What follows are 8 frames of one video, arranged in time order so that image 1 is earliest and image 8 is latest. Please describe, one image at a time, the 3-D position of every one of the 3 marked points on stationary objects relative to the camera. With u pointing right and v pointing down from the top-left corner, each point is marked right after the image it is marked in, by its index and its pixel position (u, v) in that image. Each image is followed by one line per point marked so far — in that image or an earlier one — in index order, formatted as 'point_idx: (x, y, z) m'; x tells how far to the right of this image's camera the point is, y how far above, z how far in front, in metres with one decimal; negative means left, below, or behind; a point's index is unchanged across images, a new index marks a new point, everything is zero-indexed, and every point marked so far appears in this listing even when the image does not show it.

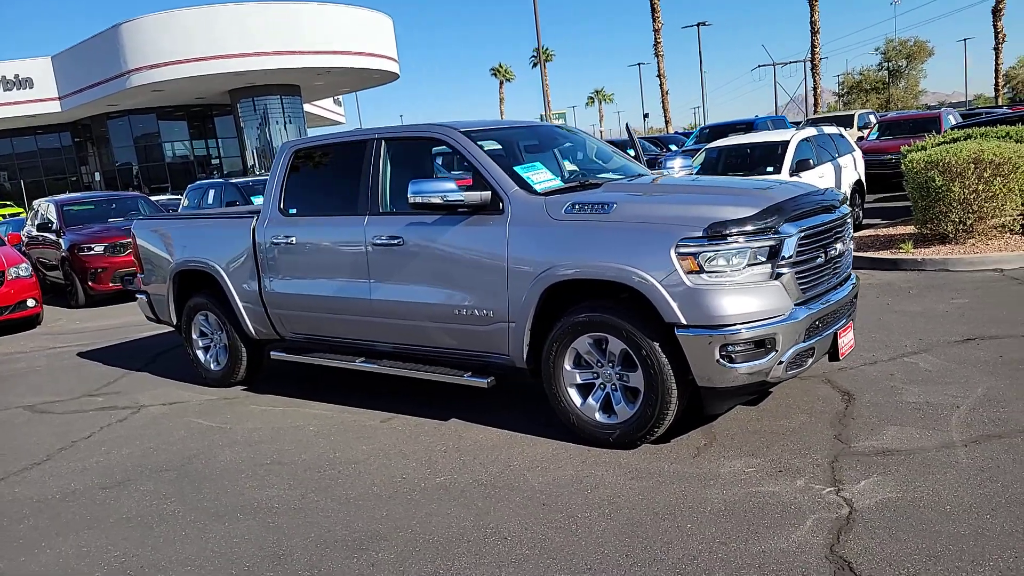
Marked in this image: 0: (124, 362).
0: (-4.5, -0.9, +8.6) m
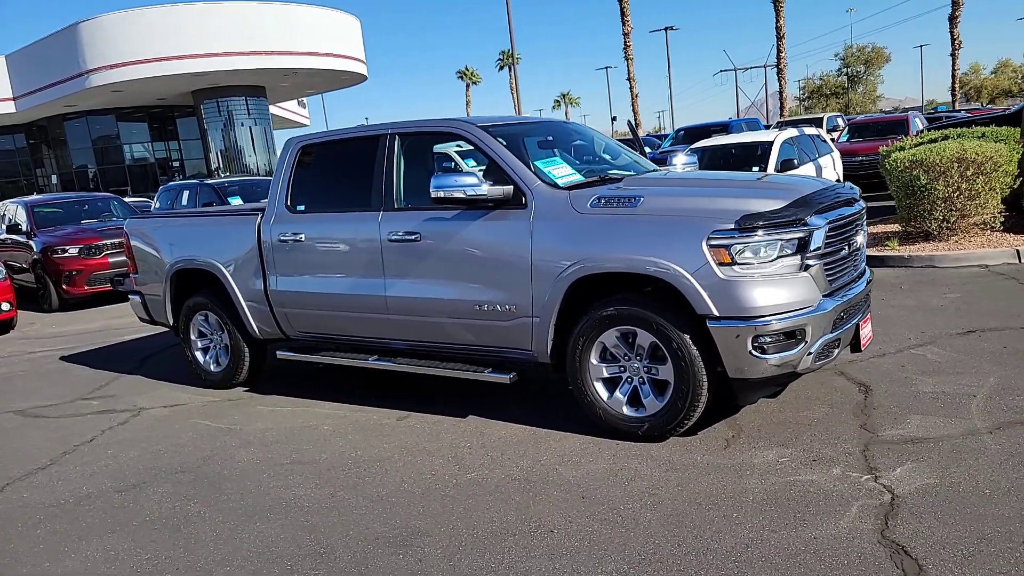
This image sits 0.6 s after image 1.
0: (-4.5, -0.9, +8.4) m
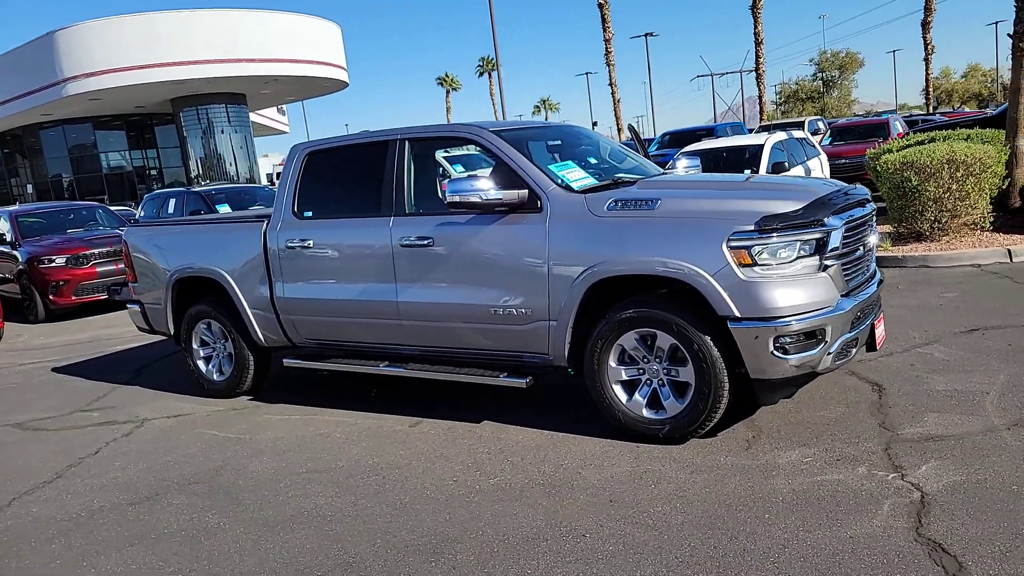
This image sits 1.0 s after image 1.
0: (-4.5, -1.0, +8.2) m
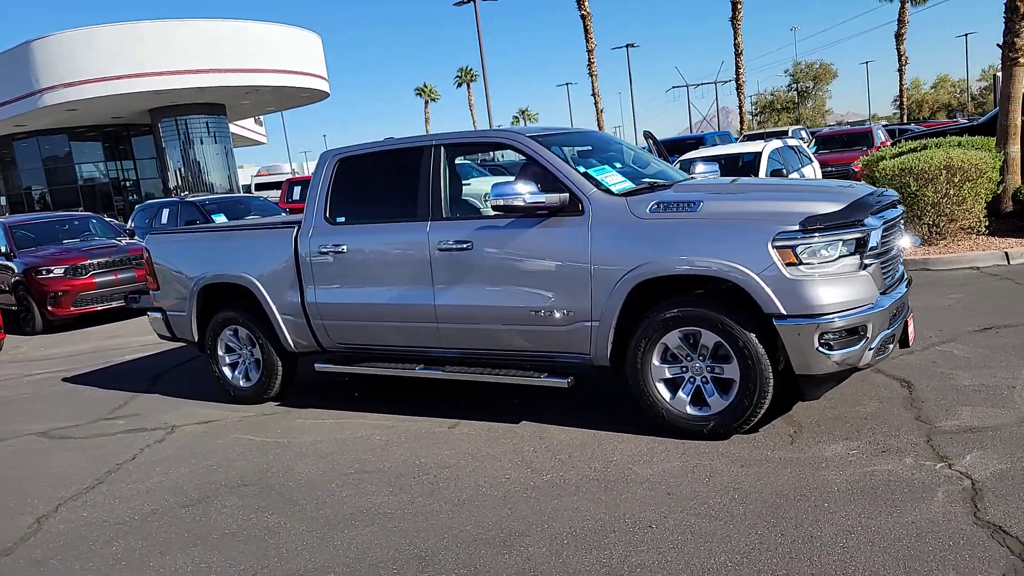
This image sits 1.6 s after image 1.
0: (-4.3, -1.1, +8.2) m
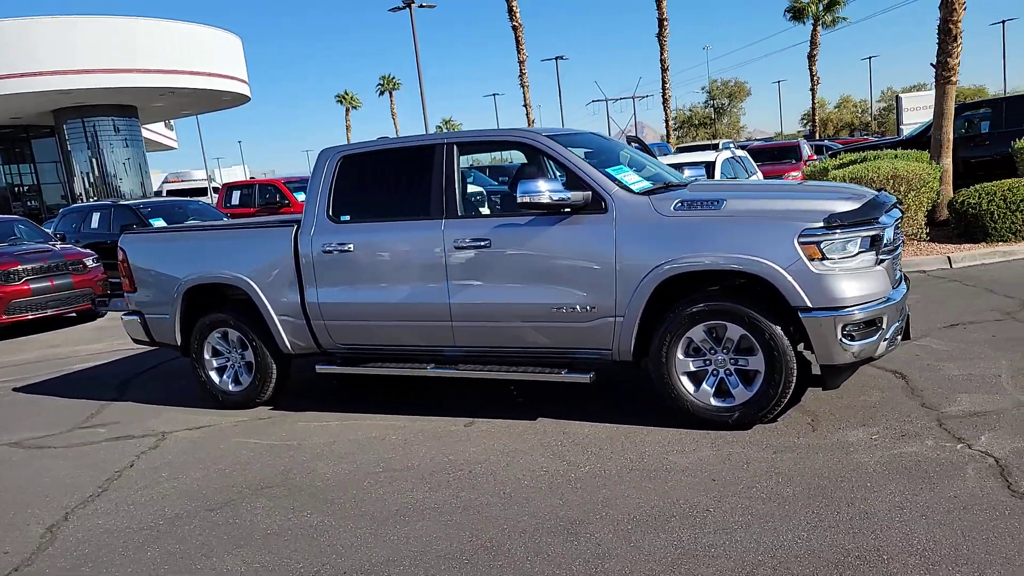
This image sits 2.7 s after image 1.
0: (-4.5, -1.1, +7.8) m
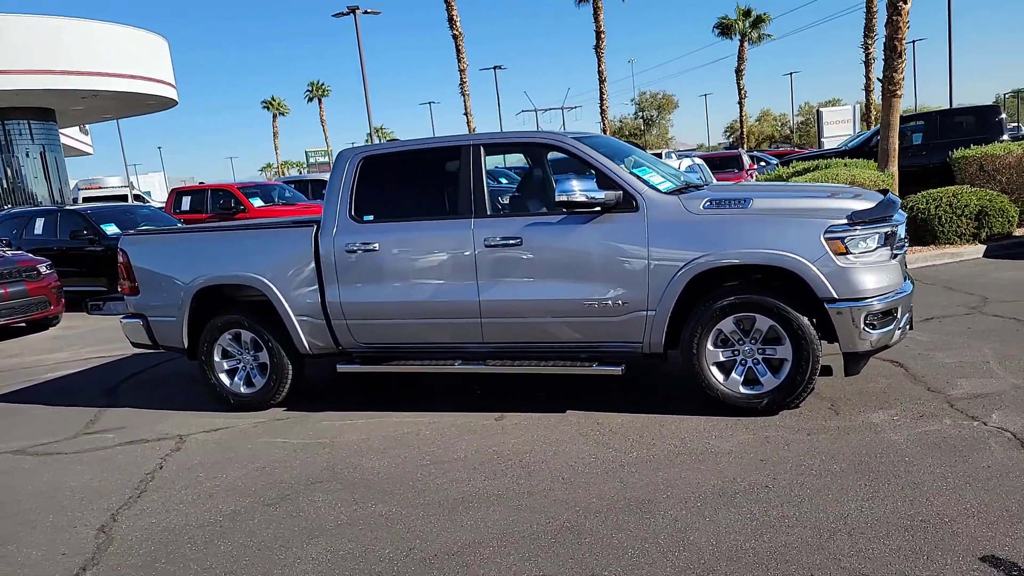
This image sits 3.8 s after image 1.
0: (-4.5, -1.1, +7.5) m
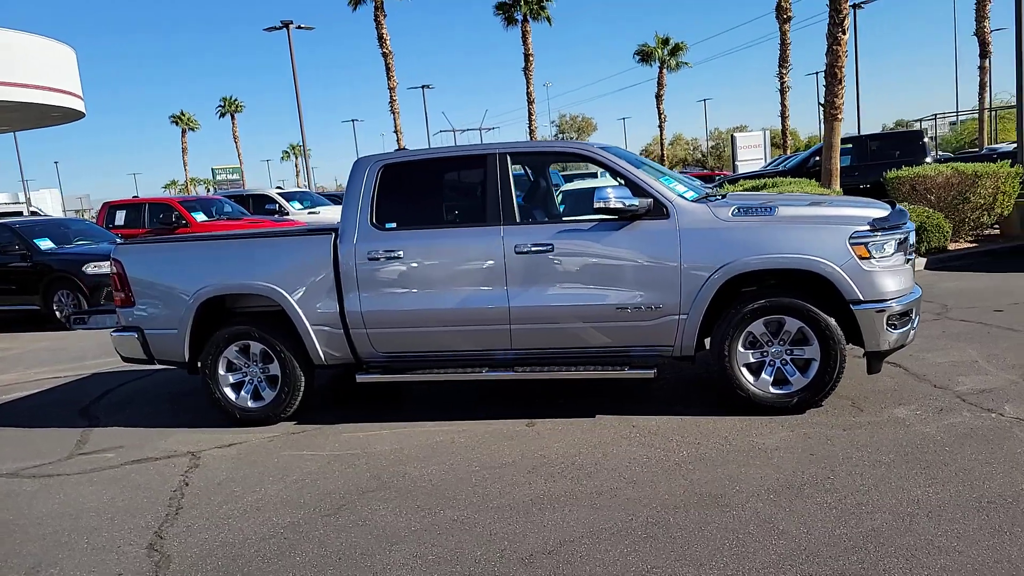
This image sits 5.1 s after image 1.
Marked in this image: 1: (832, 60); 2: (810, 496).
0: (-4.4, -1.3, +7.0) m
1: (+6.0, +4.3, +13.9) m
2: (+1.5, -1.1, +3.8) m
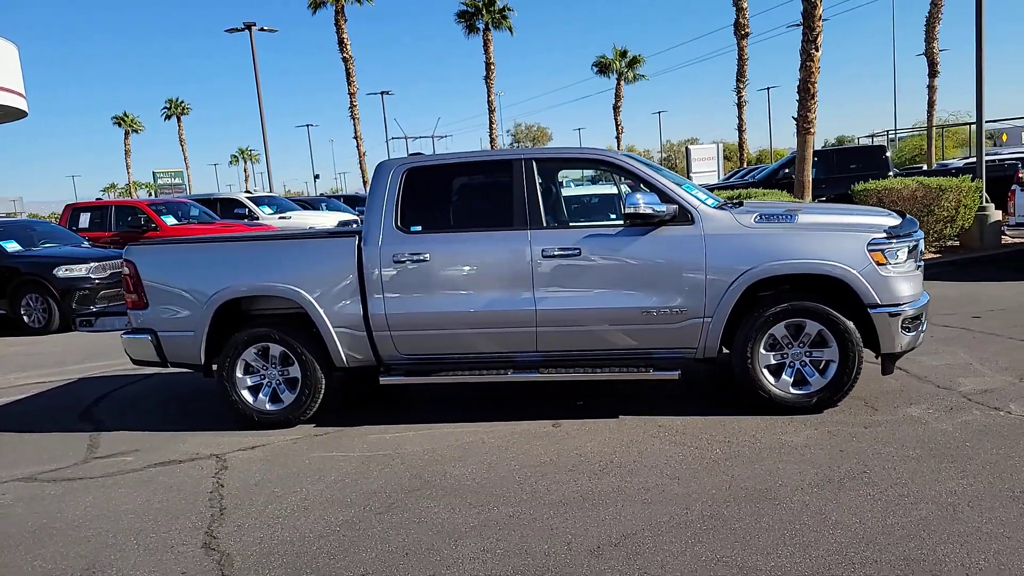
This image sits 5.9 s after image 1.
0: (-4.3, -1.3, +6.9) m
1: (+5.7, +4.1, +14.4) m
2: (+1.8, -1.1, +4.0) m
